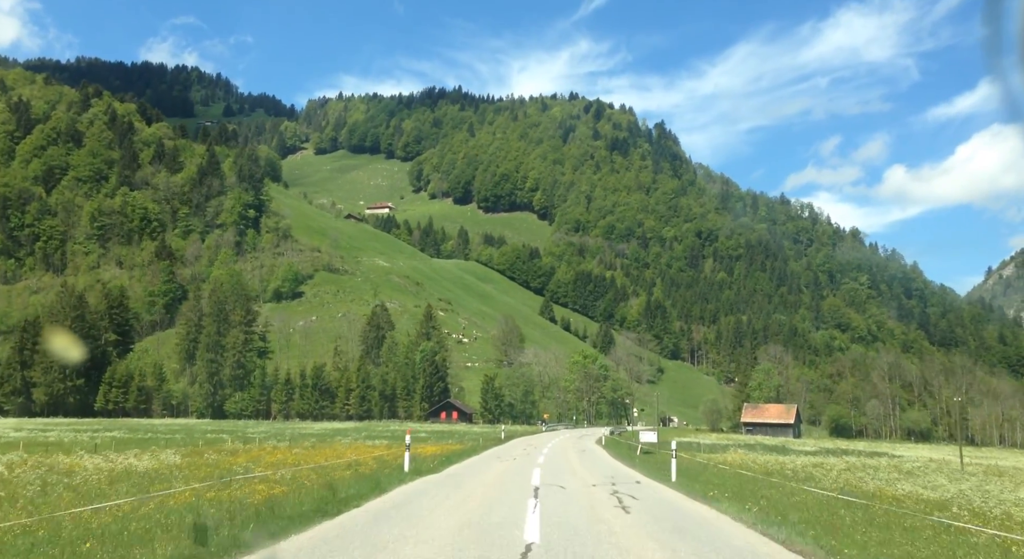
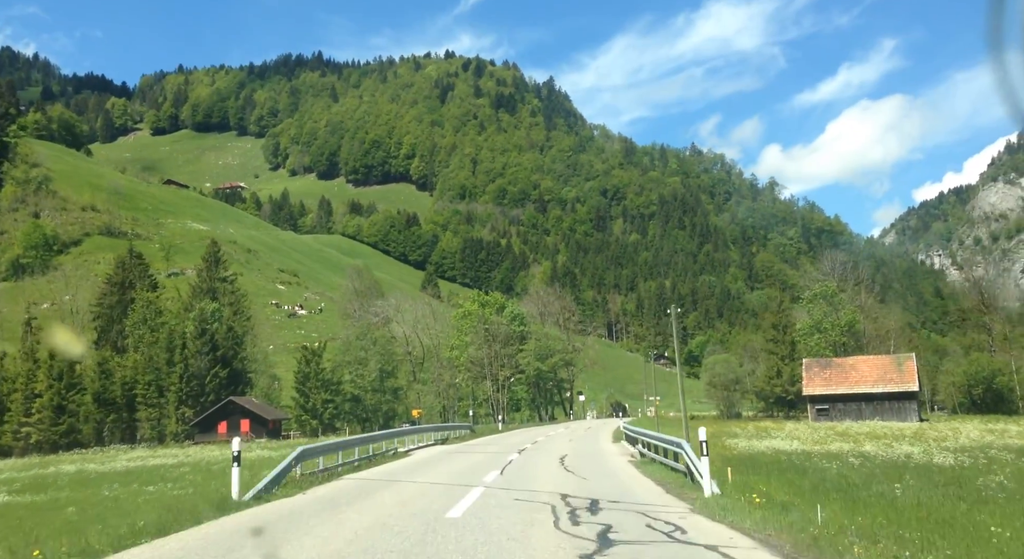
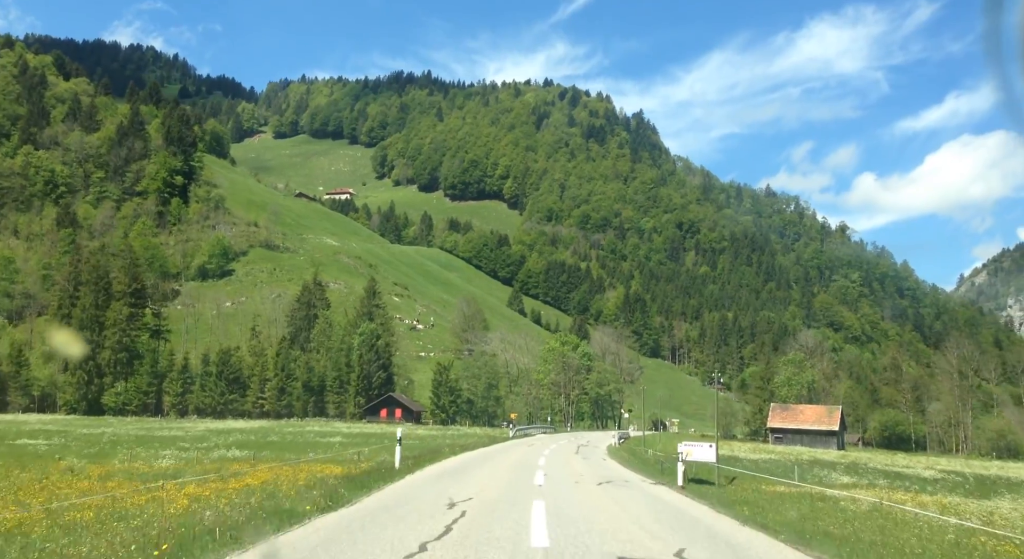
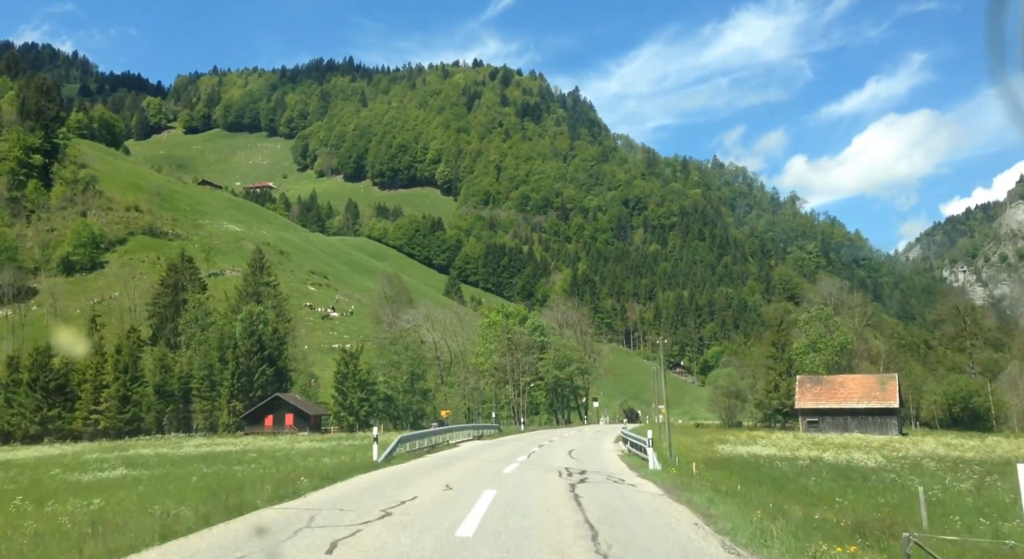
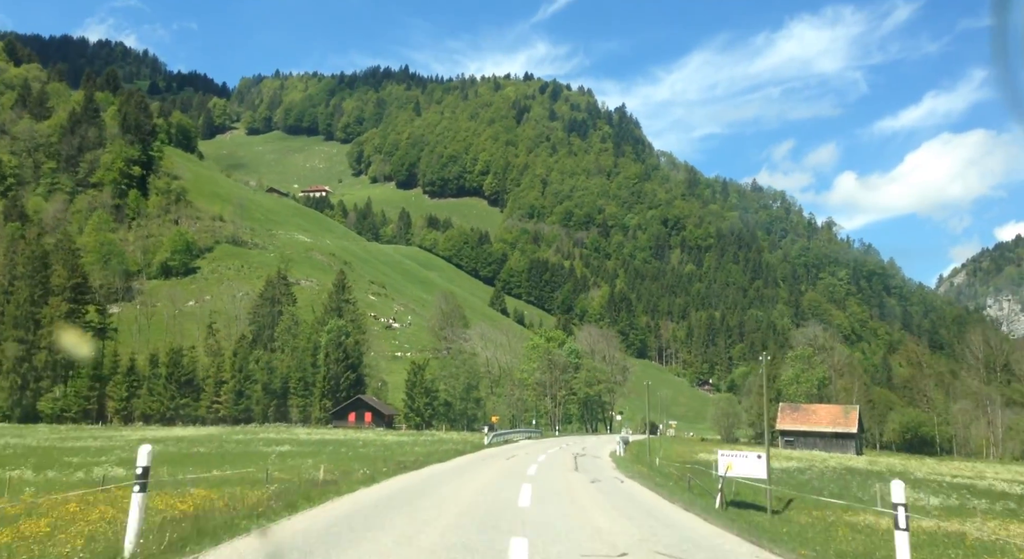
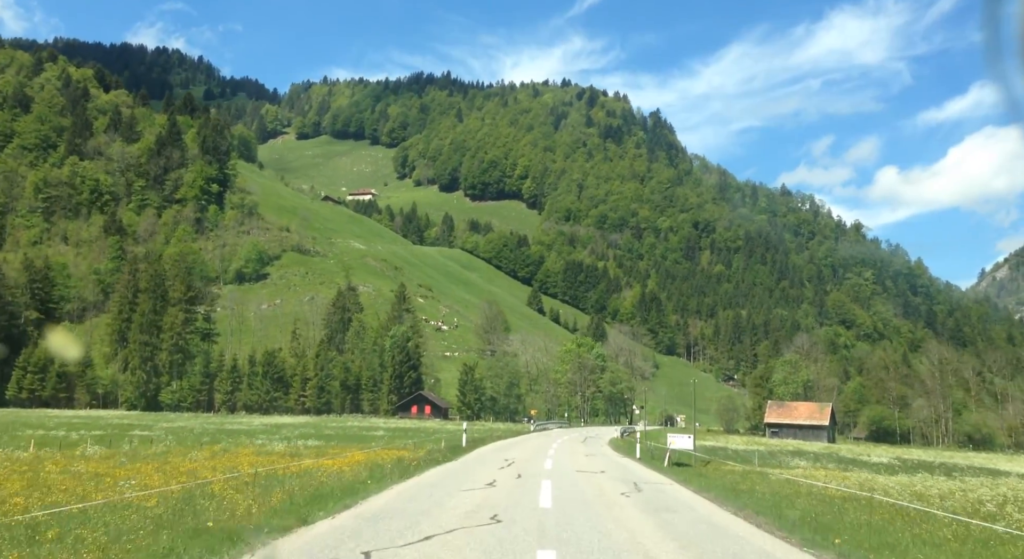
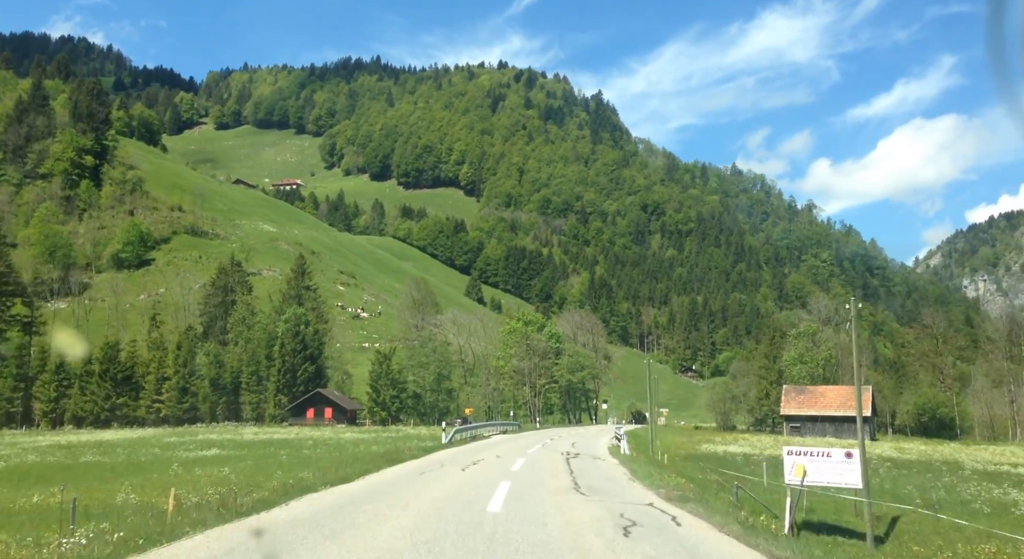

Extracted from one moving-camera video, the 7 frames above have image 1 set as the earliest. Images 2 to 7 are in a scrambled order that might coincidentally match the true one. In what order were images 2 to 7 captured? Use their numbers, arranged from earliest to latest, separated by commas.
6, 3, 5, 7, 4, 2
